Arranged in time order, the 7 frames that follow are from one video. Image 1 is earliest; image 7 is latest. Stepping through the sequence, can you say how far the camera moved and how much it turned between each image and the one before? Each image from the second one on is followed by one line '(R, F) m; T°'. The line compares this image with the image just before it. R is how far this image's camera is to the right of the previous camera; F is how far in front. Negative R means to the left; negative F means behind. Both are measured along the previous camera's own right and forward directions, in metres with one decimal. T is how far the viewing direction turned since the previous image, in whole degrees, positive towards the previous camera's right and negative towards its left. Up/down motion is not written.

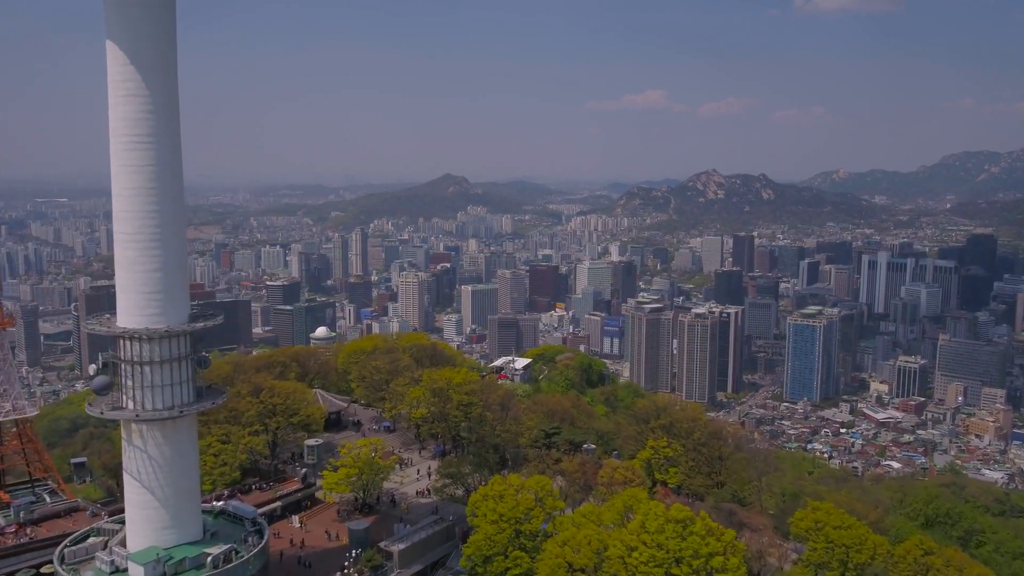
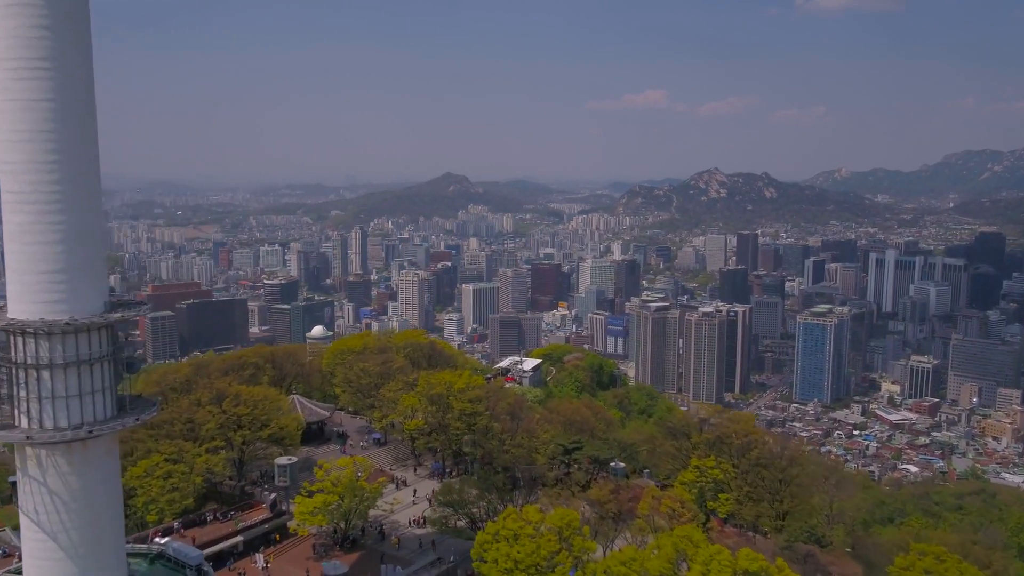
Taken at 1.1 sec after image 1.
(-0.1, +0.8) m; 0°
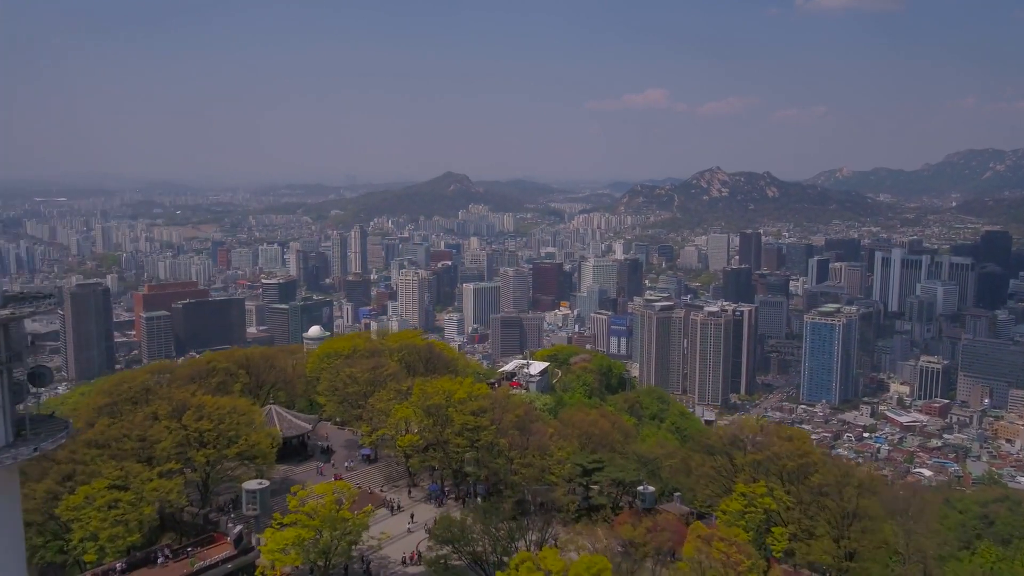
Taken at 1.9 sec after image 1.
(0.0, +0.6) m; 0°
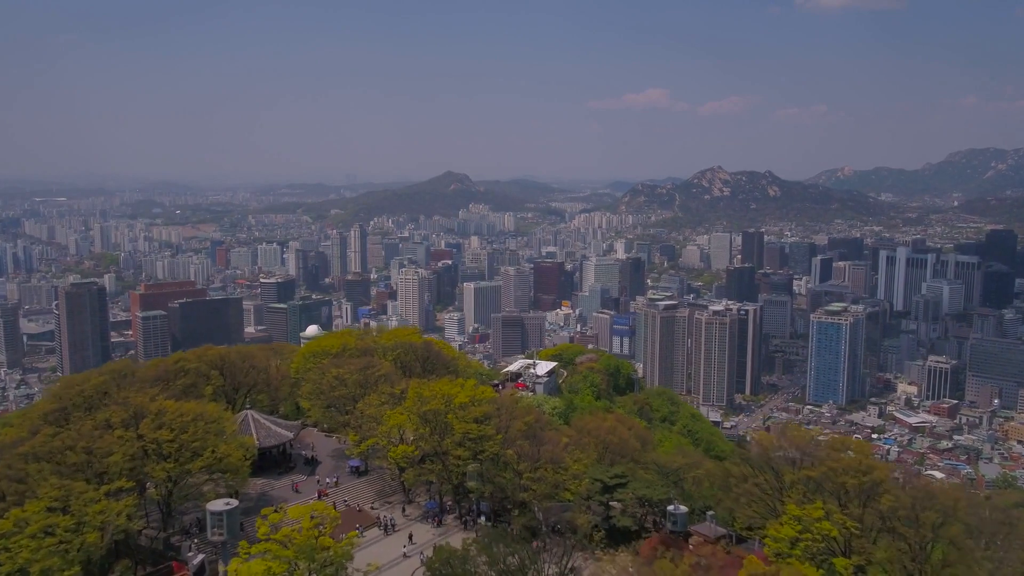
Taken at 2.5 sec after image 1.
(0.0, +0.5) m; 0°
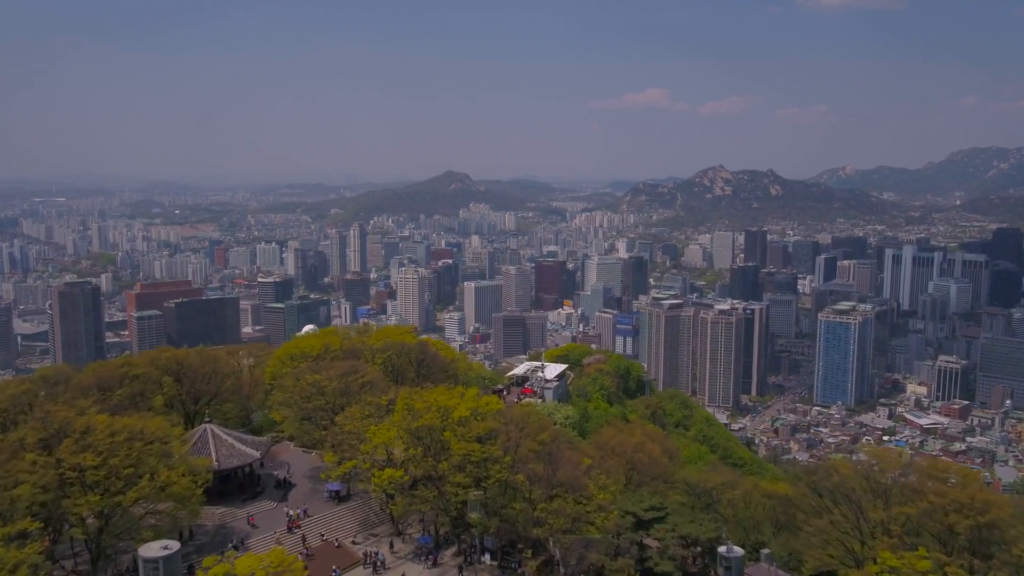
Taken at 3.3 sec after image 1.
(0.0, +0.6) m; 0°
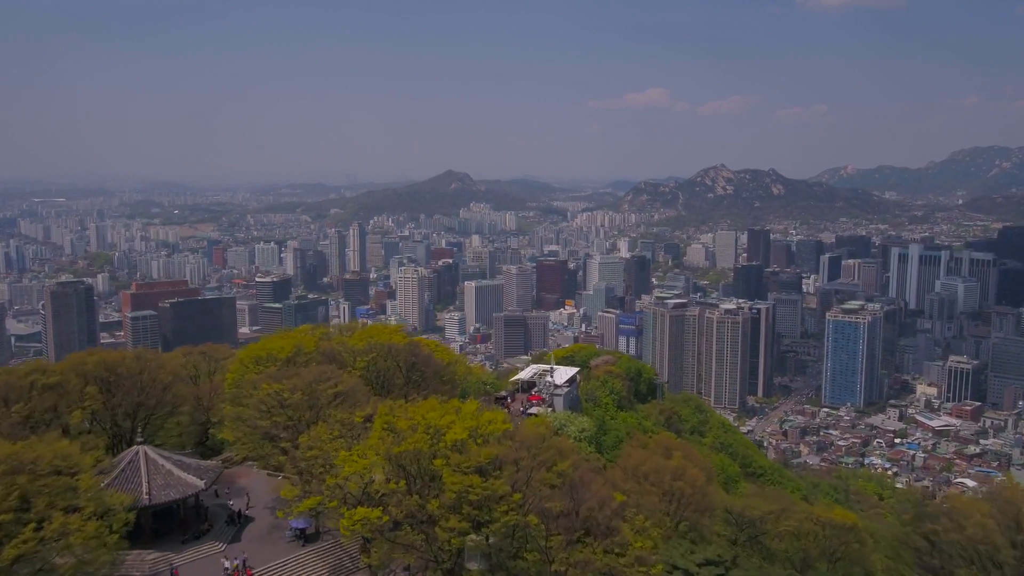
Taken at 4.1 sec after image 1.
(0.0, +0.6) m; 0°
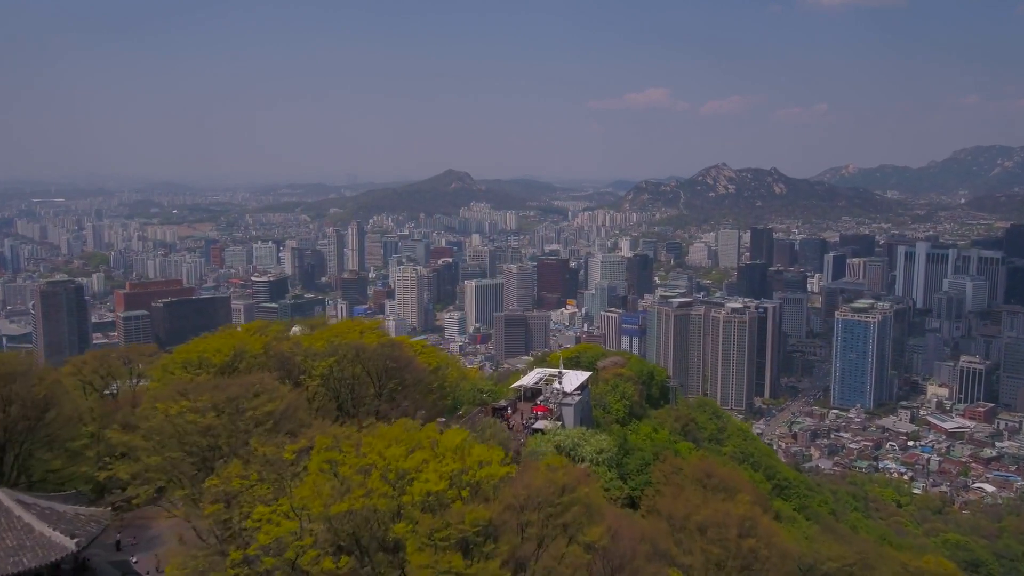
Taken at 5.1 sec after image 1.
(0.0, +0.7) m; 0°
